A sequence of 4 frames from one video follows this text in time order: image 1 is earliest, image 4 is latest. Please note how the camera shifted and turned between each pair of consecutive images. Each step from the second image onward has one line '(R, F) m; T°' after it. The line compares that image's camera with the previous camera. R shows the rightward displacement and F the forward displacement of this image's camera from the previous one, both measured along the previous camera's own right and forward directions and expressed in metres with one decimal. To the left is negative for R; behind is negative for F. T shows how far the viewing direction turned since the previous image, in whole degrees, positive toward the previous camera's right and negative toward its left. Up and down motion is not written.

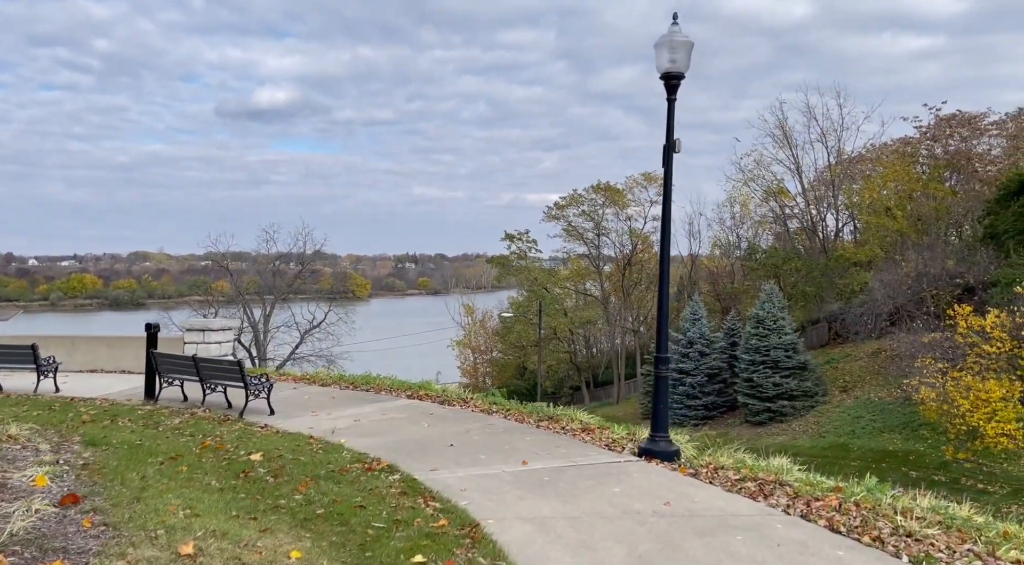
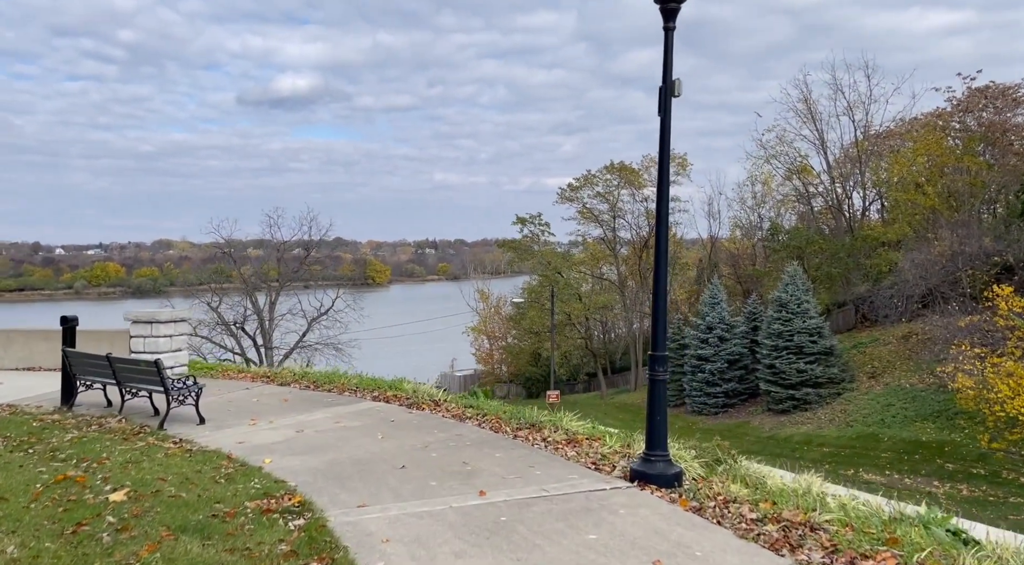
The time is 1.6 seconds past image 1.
(+0.5, +1.8) m; -1°
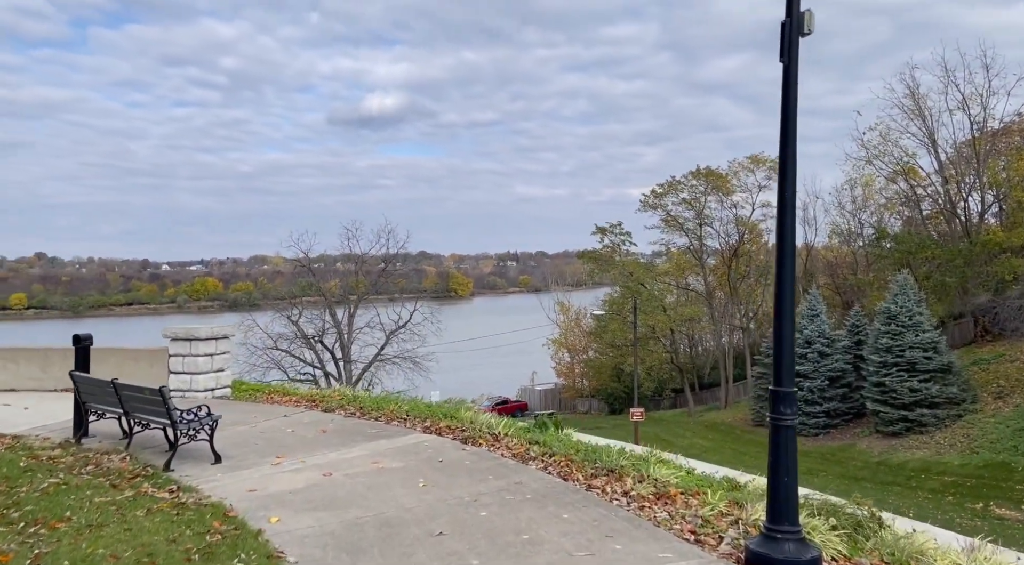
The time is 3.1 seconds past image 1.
(+0.1, +1.7) m; -5°
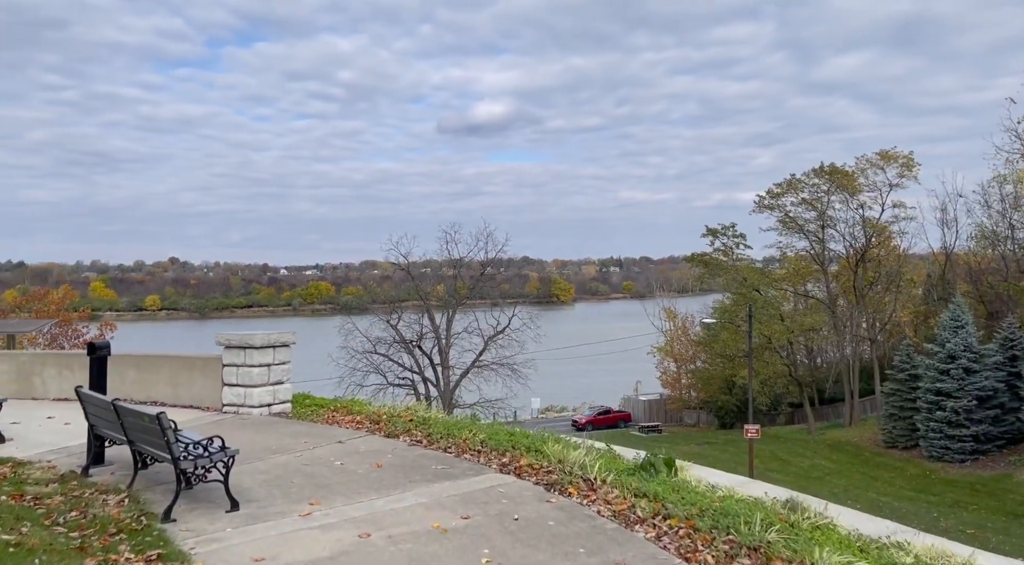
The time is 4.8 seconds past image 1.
(0.0, +2.0) m; -7°
